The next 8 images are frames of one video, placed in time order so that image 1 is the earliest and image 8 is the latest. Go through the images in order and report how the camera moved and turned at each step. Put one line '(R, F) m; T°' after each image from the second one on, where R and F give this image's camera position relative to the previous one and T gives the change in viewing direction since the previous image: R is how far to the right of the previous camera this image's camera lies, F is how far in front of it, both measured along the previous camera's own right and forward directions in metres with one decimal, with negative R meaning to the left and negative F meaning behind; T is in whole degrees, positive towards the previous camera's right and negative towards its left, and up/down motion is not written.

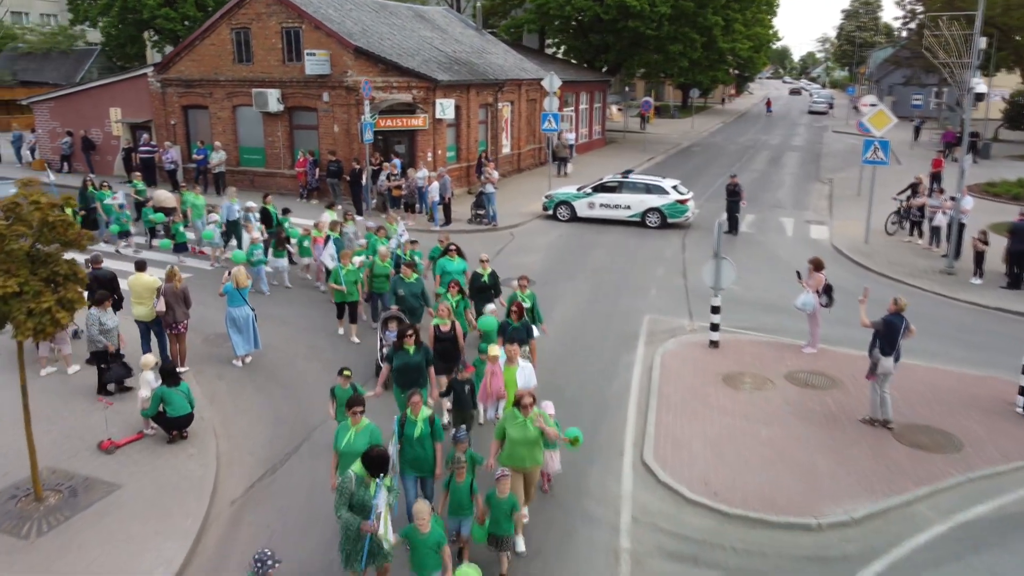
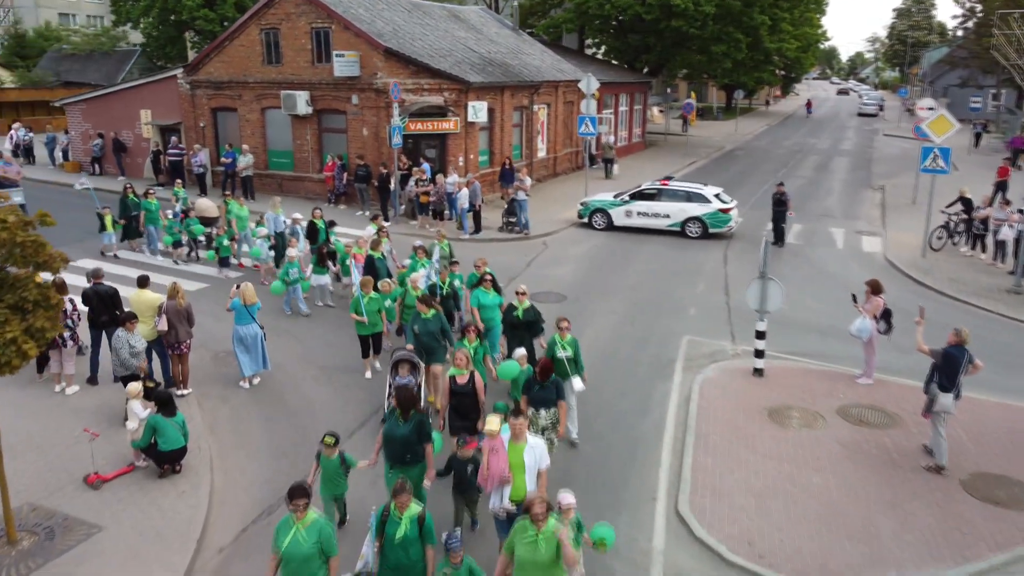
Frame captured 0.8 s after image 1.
(+0.2, +0.9) m; -3°
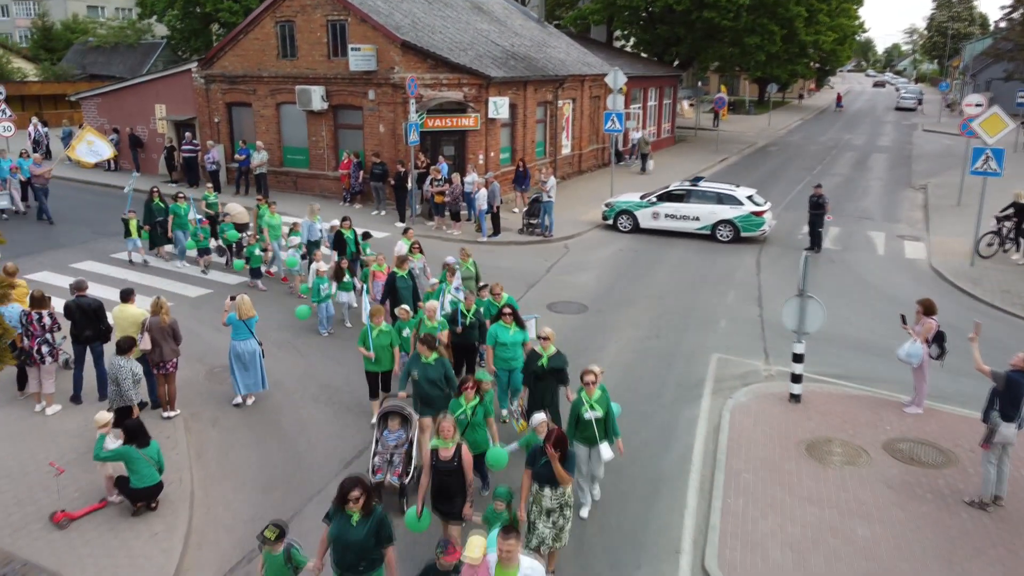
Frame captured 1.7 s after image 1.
(+0.2, +0.9) m; -2°
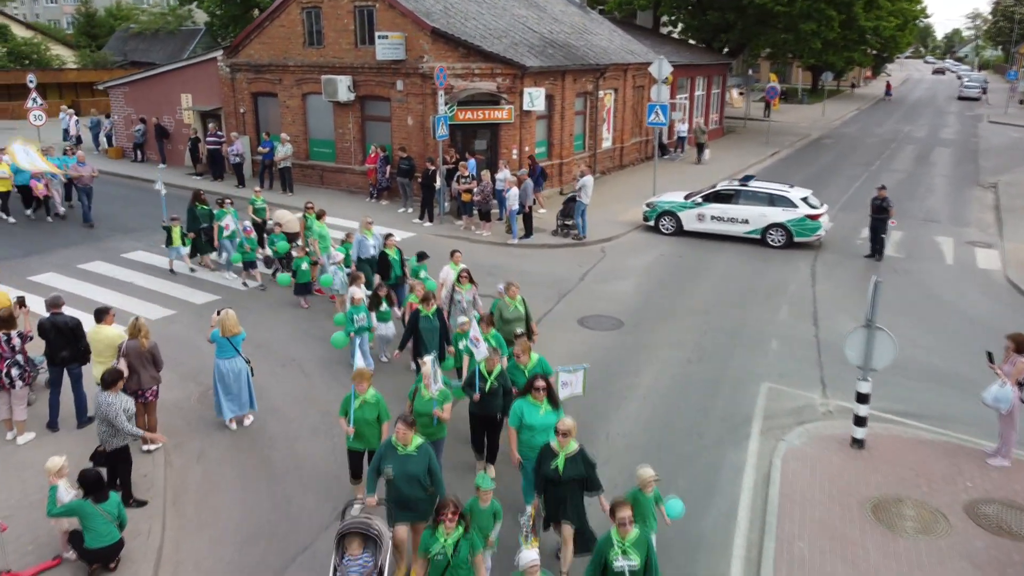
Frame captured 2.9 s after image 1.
(+0.2, +1.3) m; -3°
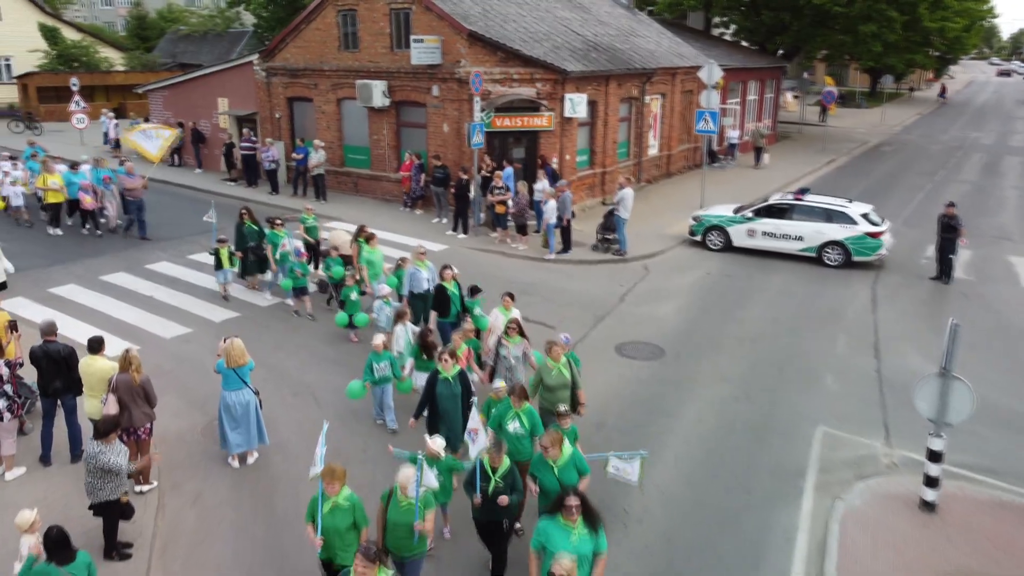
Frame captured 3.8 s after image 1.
(+0.2, +0.9) m; -3°
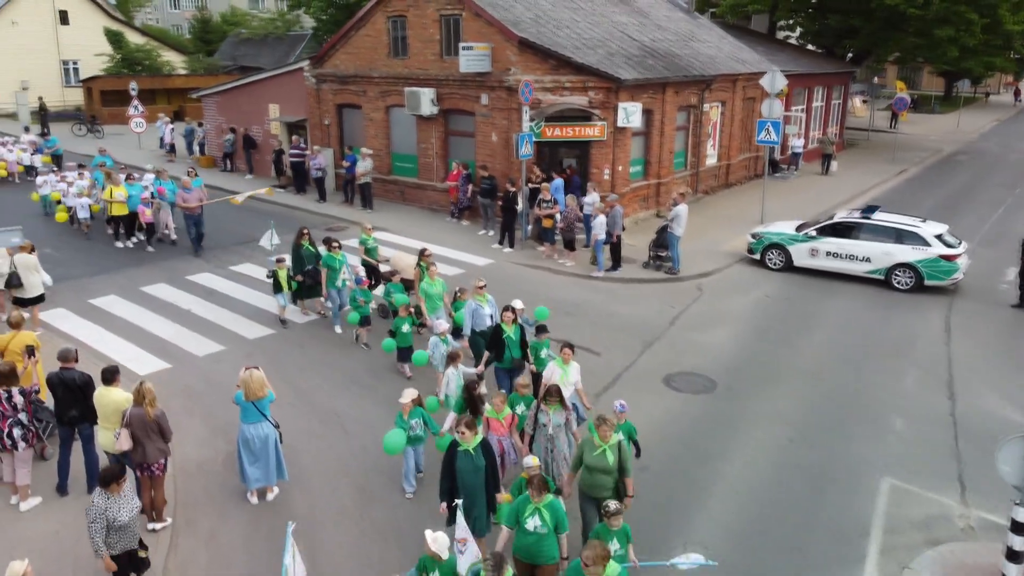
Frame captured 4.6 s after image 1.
(+0.2, +0.6) m; -4°
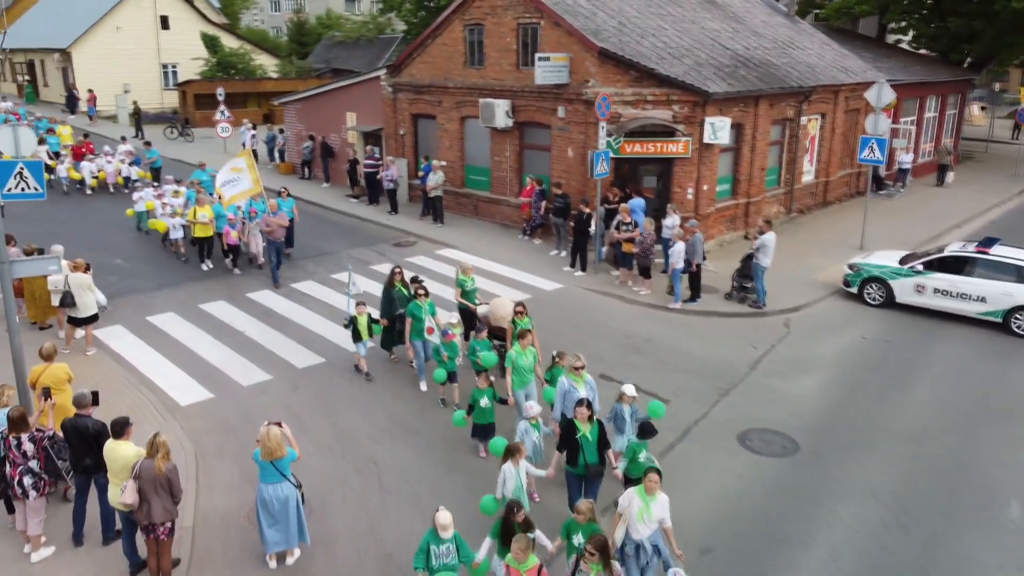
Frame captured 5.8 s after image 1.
(+0.4, +1.0) m; -6°
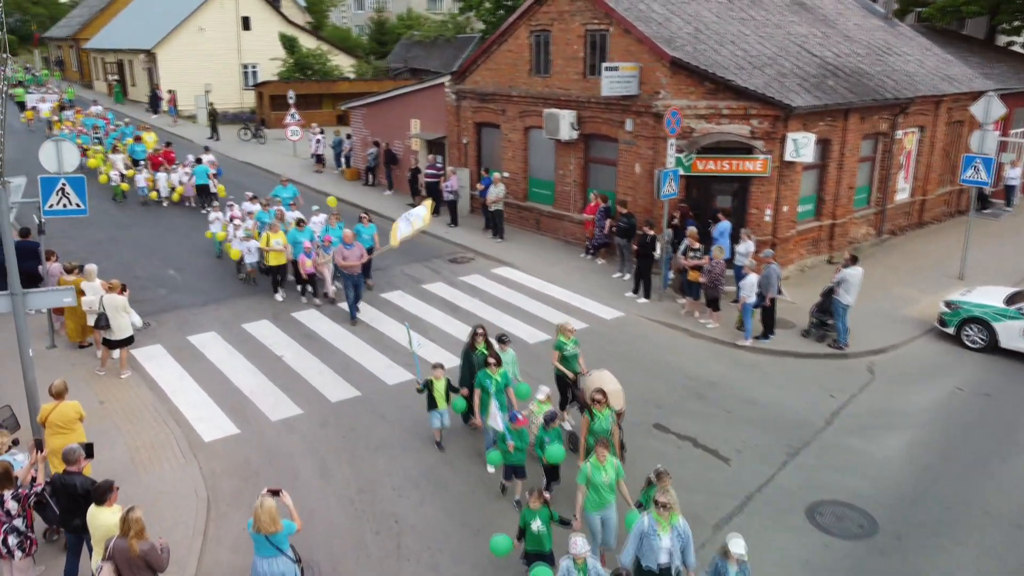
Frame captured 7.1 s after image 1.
(+0.4, +1.0) m; -6°
